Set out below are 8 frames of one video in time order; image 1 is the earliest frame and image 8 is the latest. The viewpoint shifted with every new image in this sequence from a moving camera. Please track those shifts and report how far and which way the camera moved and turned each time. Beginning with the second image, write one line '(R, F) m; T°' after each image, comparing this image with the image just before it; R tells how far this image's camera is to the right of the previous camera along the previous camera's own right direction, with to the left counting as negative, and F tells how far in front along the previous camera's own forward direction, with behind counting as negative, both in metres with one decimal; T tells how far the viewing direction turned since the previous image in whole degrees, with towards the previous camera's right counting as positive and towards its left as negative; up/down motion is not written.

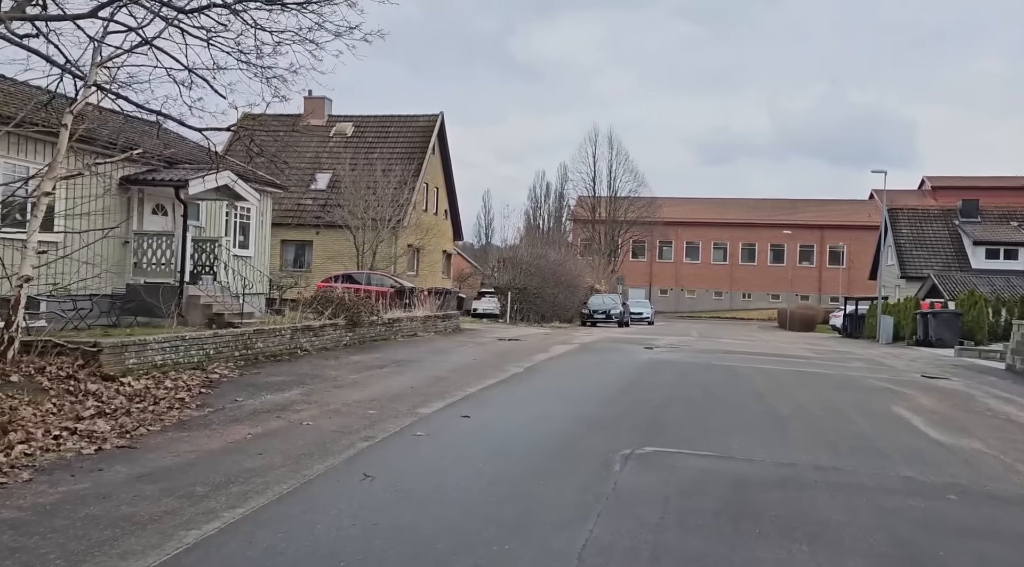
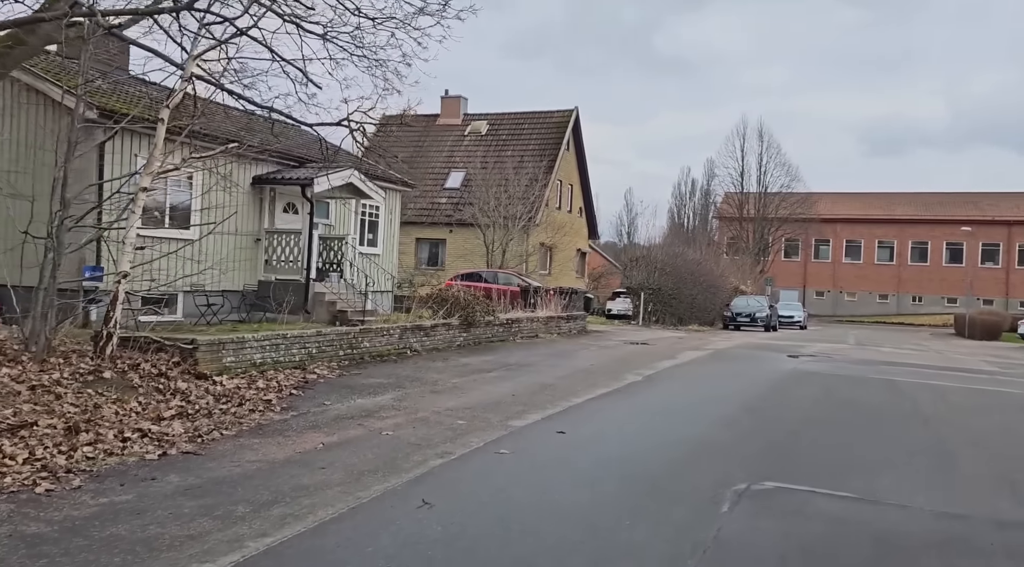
(+0.4, +0.8) m; -9°
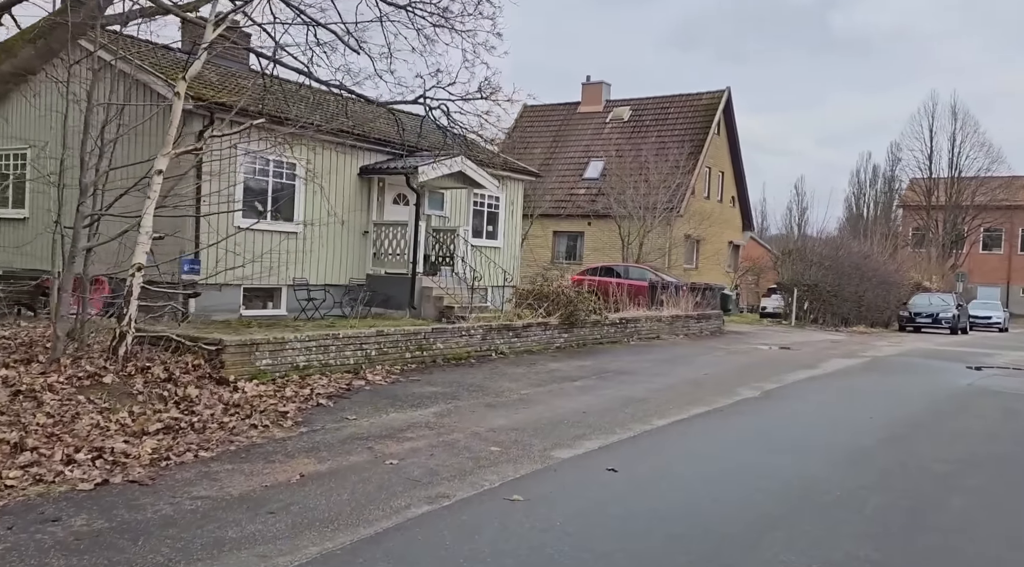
(+0.9, +1.6) m; -11°
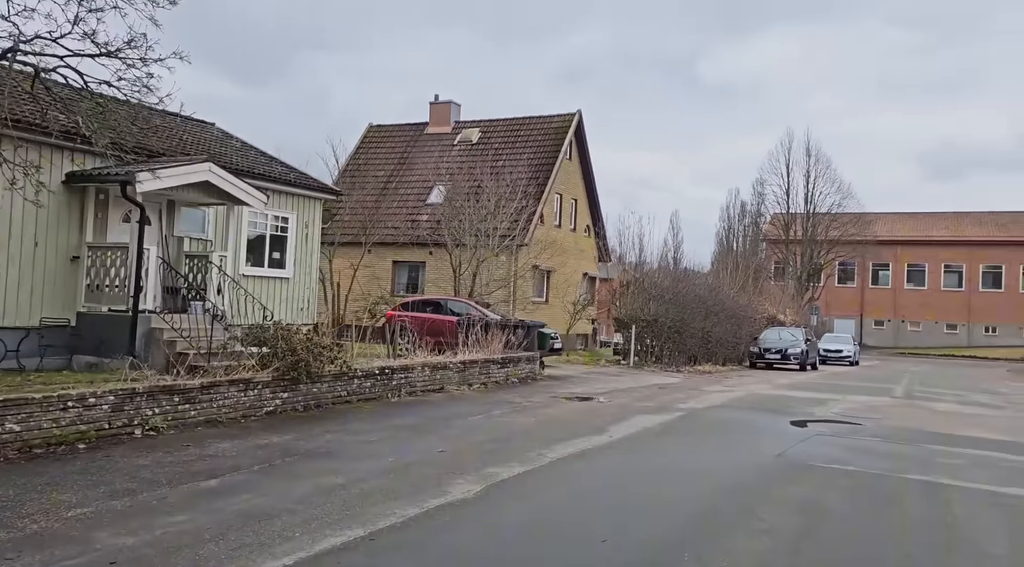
(+2.2, +3.4) m; +7°
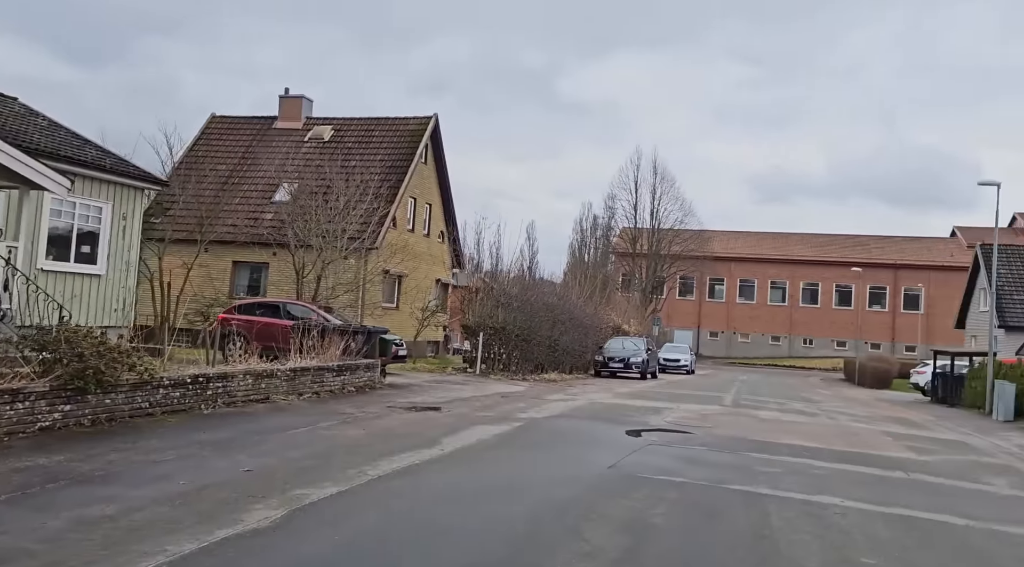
(+0.3, +0.6) m; +9°
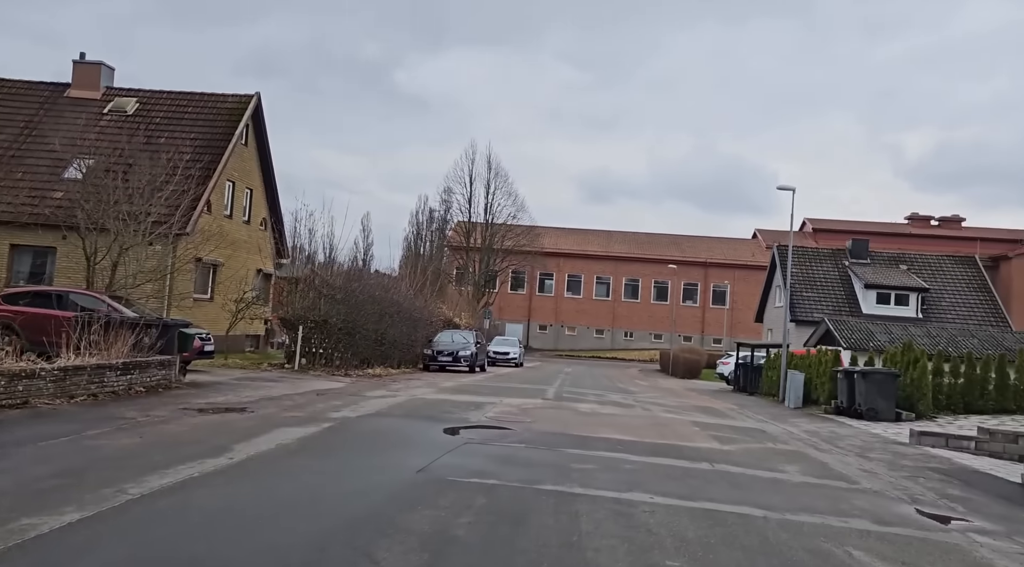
(+0.3, +0.5) m; +11°
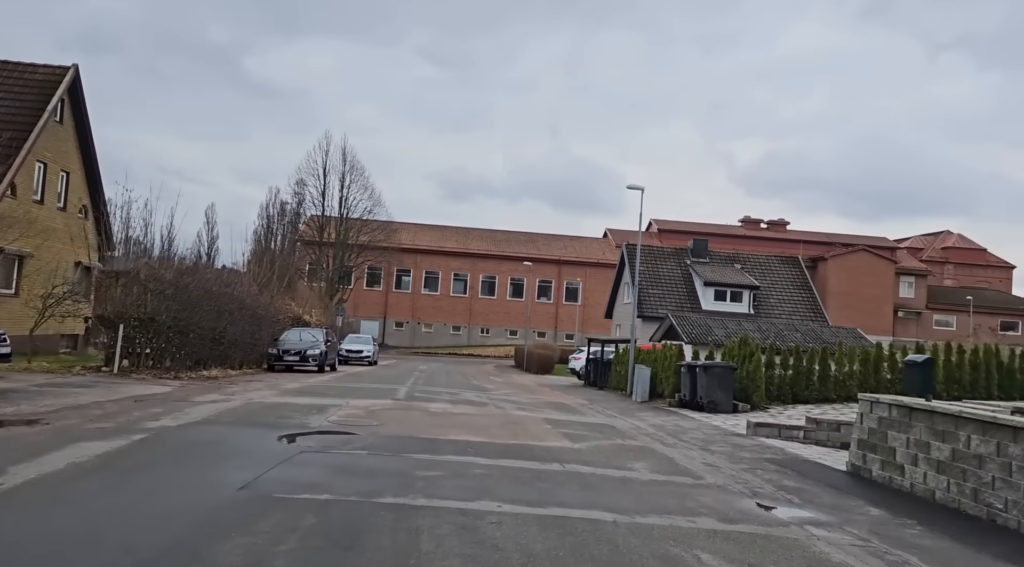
(+0.2, +0.8) m; +9°
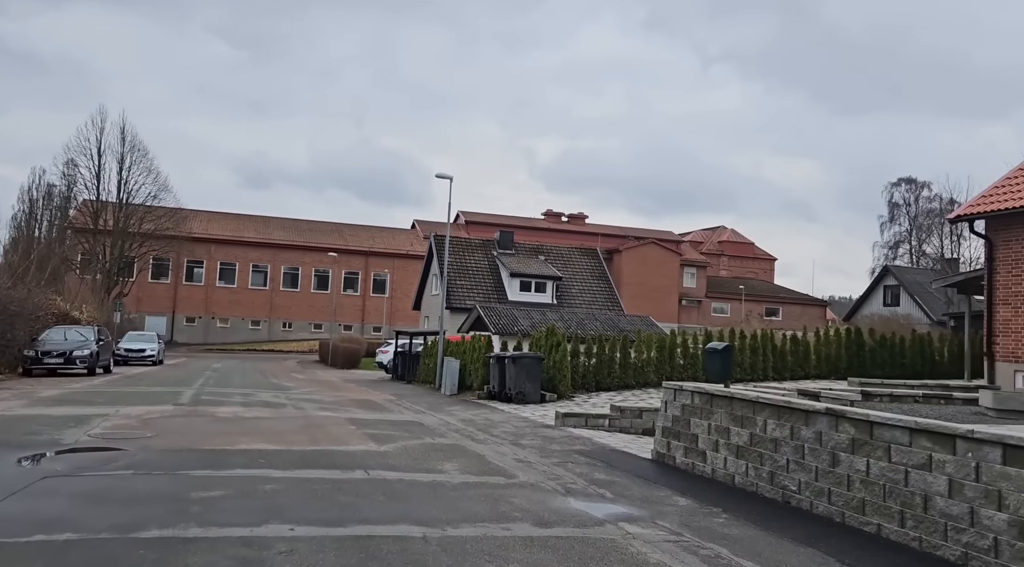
(+0.2, +1.4) m; +13°
